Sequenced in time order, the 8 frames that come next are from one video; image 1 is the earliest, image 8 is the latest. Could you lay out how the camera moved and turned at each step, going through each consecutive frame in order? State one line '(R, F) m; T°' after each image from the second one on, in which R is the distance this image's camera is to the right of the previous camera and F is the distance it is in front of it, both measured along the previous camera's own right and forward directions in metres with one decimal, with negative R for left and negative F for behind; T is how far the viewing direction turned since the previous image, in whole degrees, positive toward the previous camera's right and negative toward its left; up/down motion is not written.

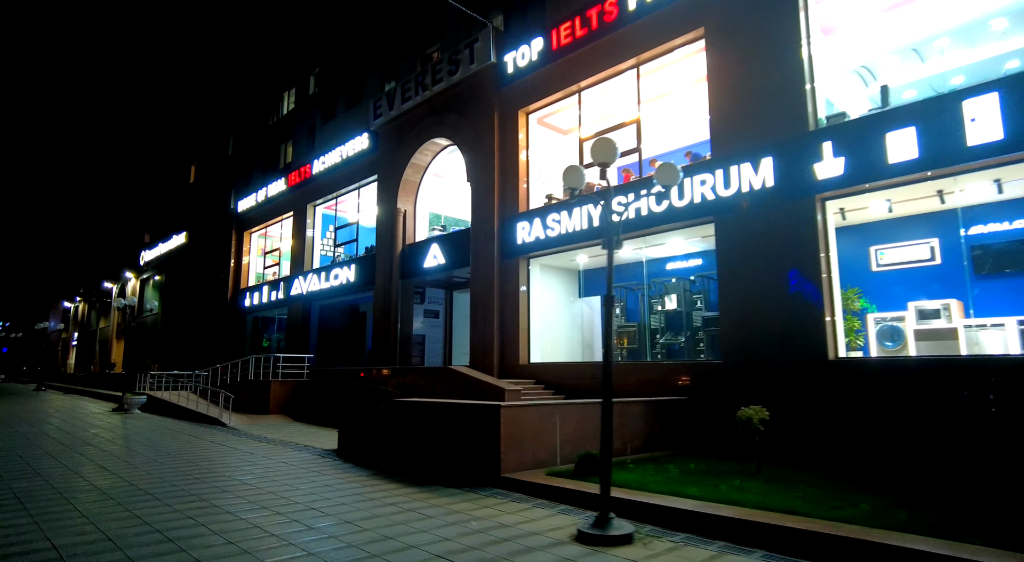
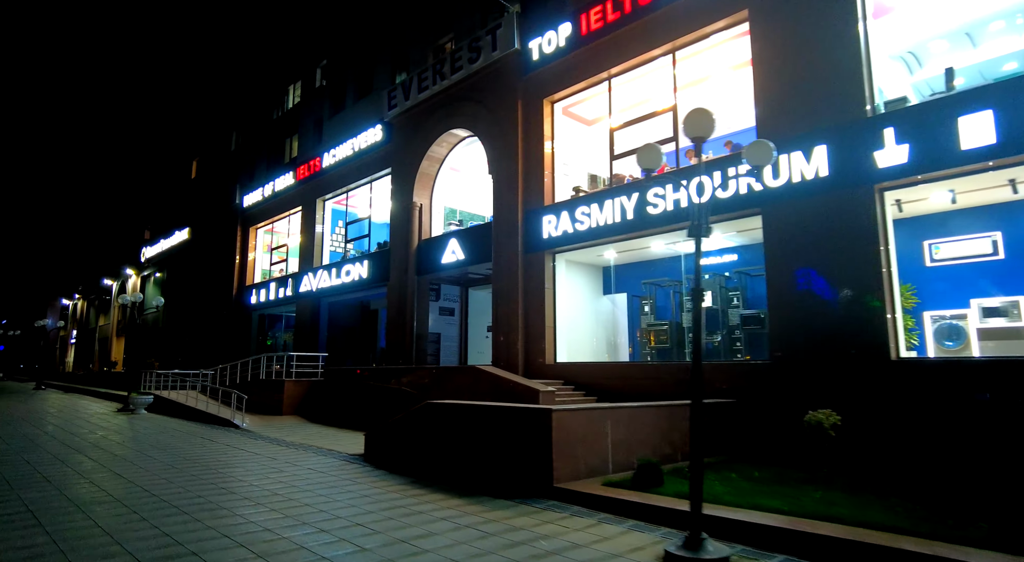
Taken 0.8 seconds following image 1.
(-0.7, +0.6) m; 0°
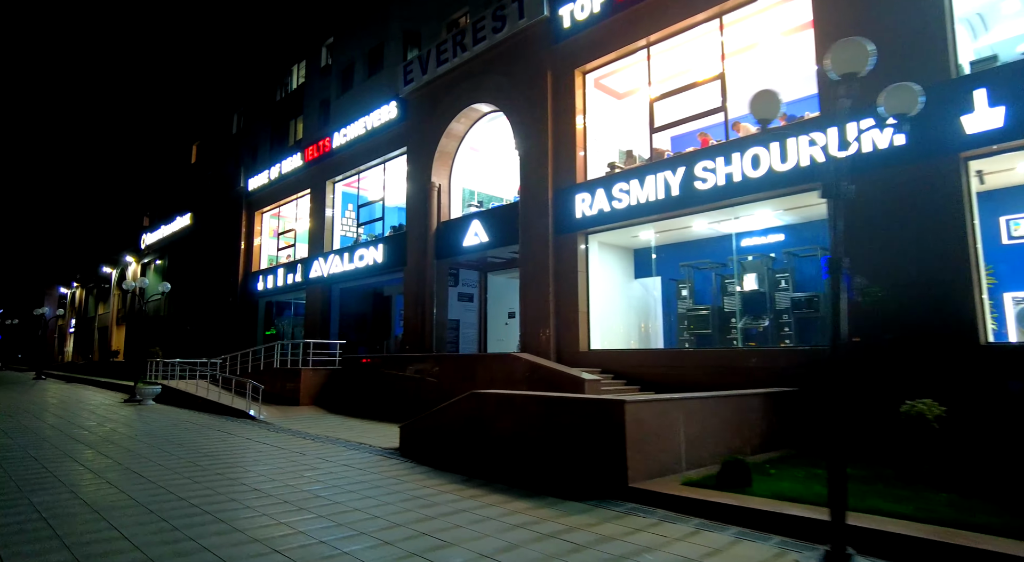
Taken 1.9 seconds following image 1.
(-0.8, +0.9) m; 0°
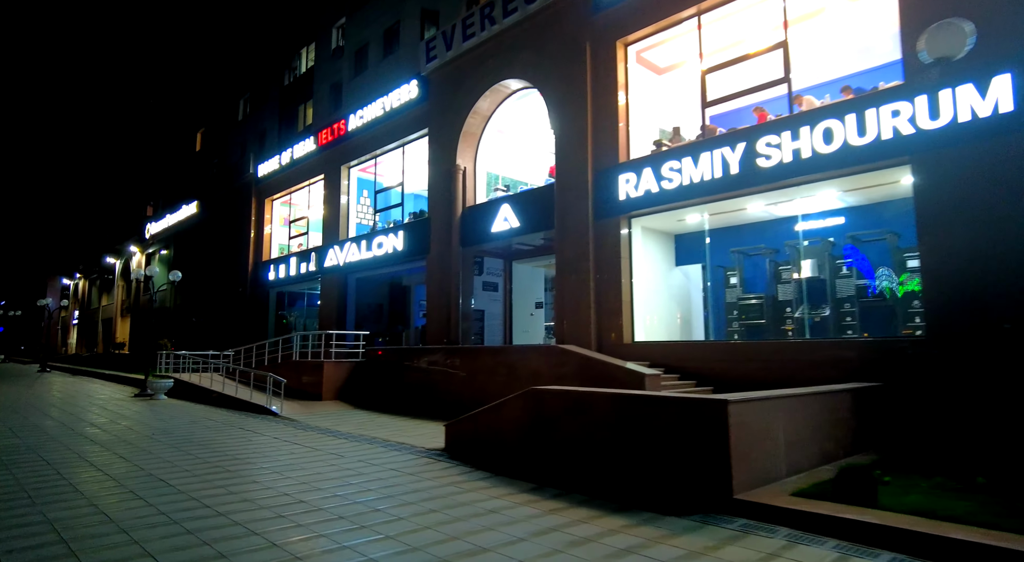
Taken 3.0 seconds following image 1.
(-0.8, +0.9) m; 0°
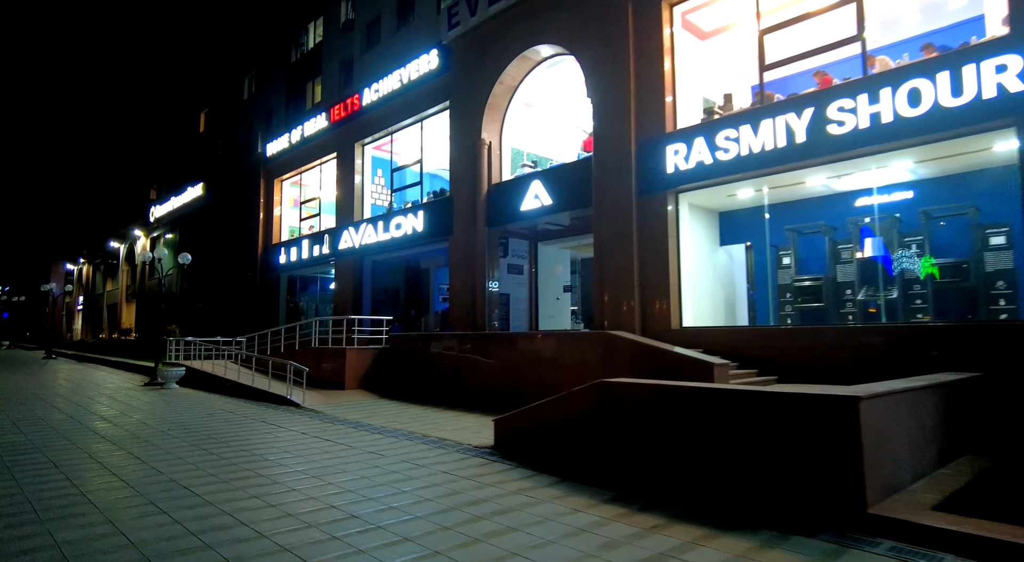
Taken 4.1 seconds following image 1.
(-0.7, +1.0) m; 0°
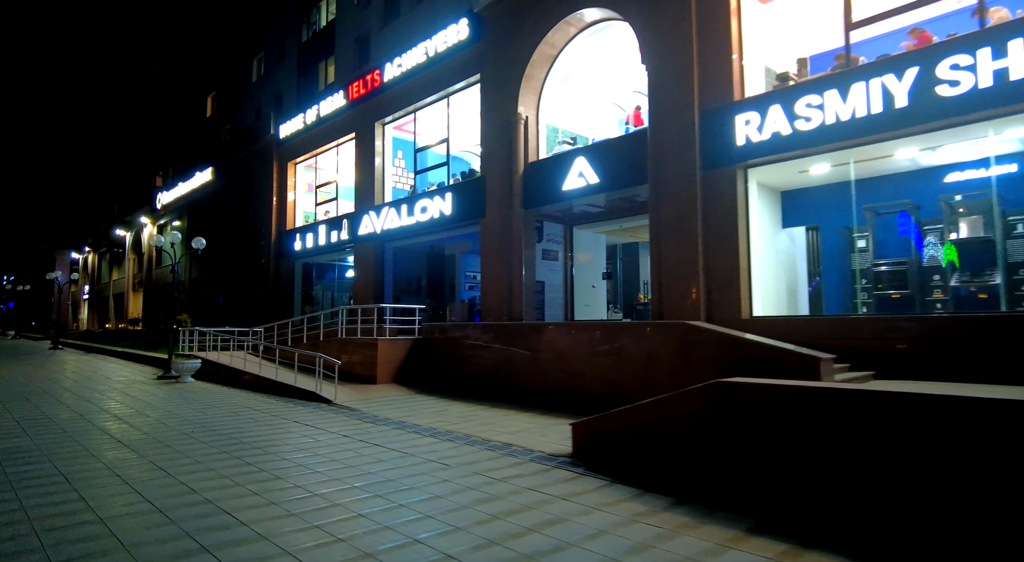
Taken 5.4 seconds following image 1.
(-0.9, +1.2) m; 0°
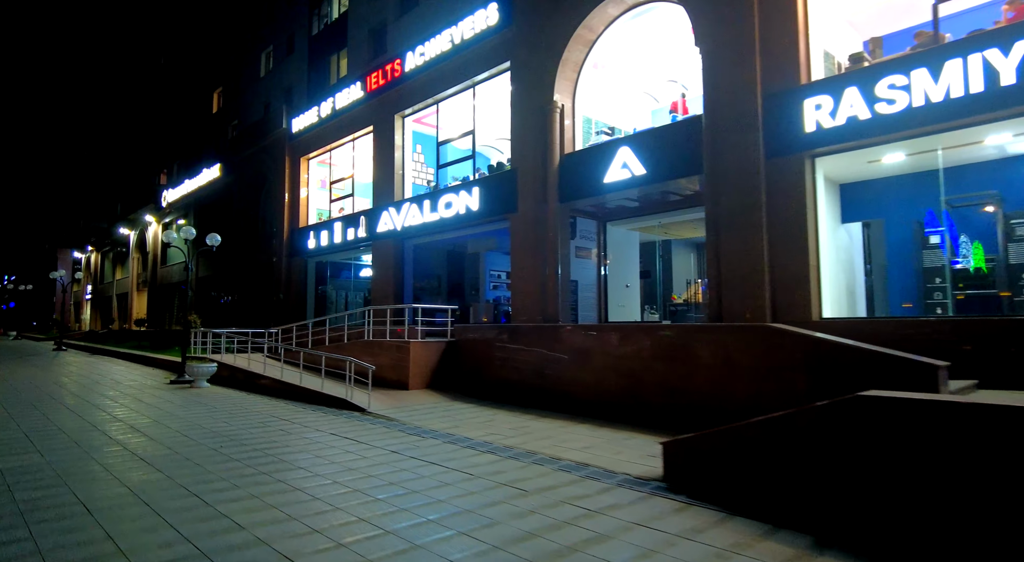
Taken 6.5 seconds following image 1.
(-0.8, +0.9) m; 0°
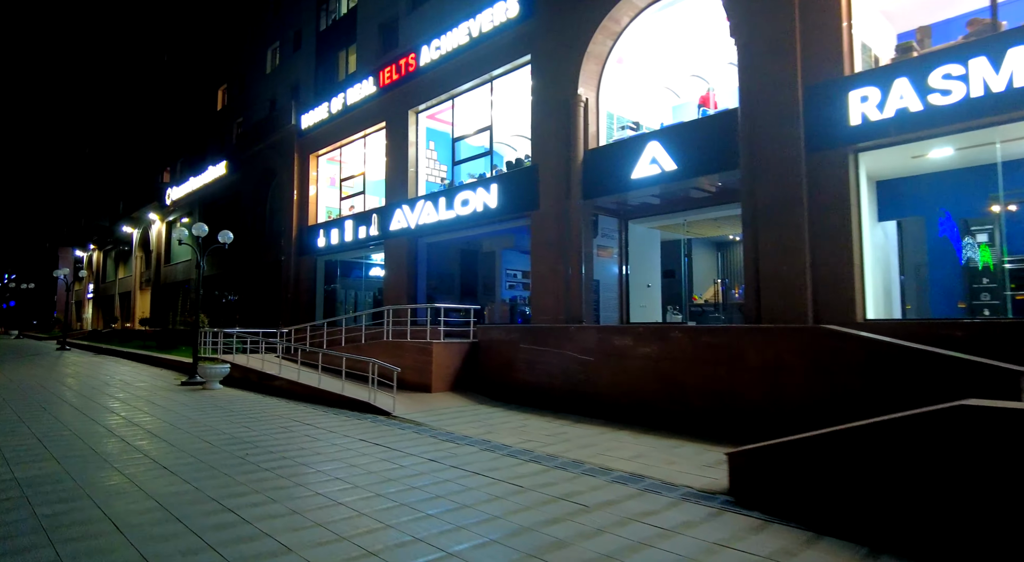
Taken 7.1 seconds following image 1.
(-0.5, +0.4) m; 0°
